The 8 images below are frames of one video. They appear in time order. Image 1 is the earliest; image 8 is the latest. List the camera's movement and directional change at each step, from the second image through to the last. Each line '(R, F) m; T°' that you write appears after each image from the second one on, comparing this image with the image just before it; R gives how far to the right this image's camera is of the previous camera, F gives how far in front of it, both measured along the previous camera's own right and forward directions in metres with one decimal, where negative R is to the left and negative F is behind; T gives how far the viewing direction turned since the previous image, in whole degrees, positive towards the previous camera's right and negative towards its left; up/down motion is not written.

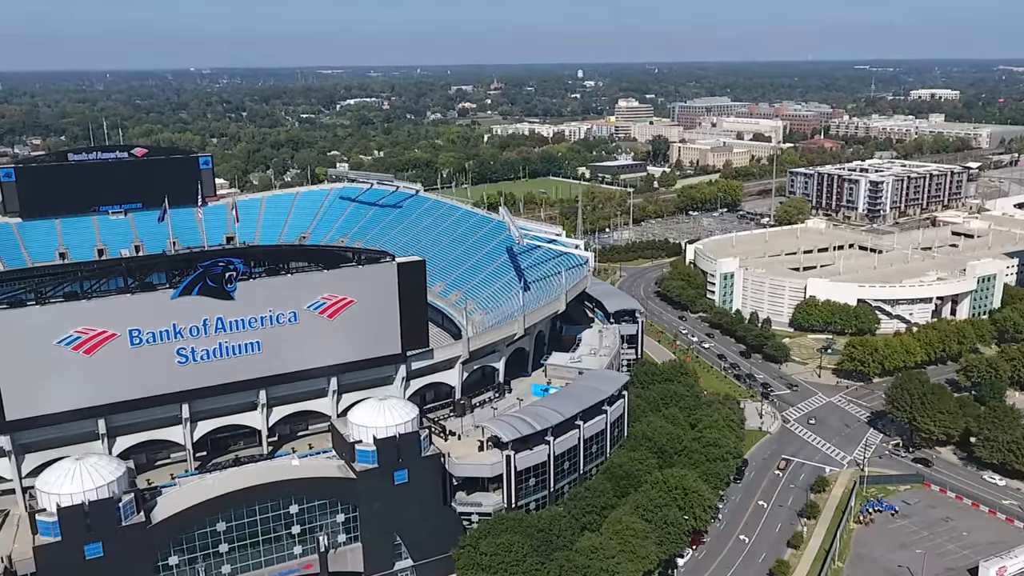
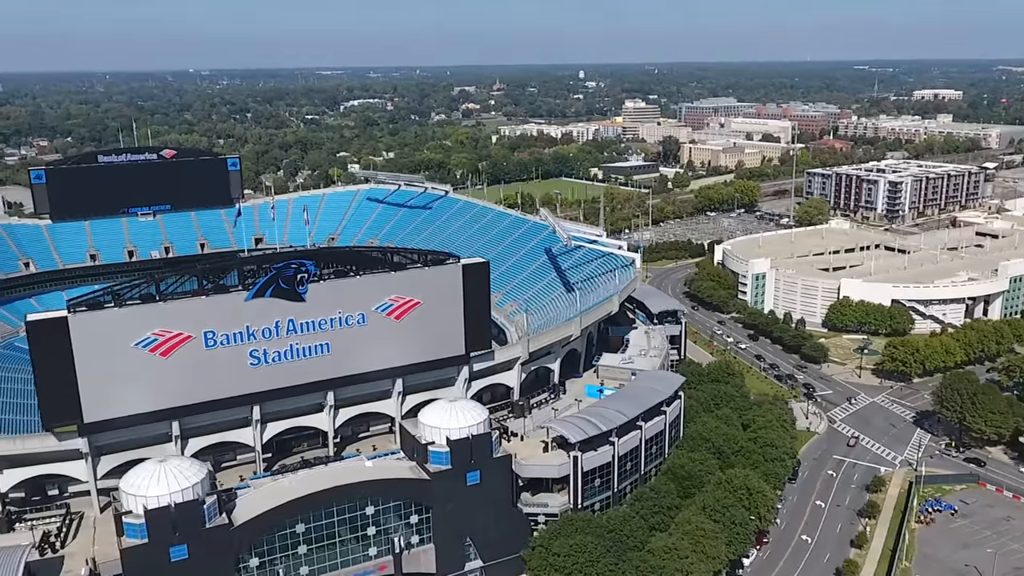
(-3.2, -0.1) m; 0°
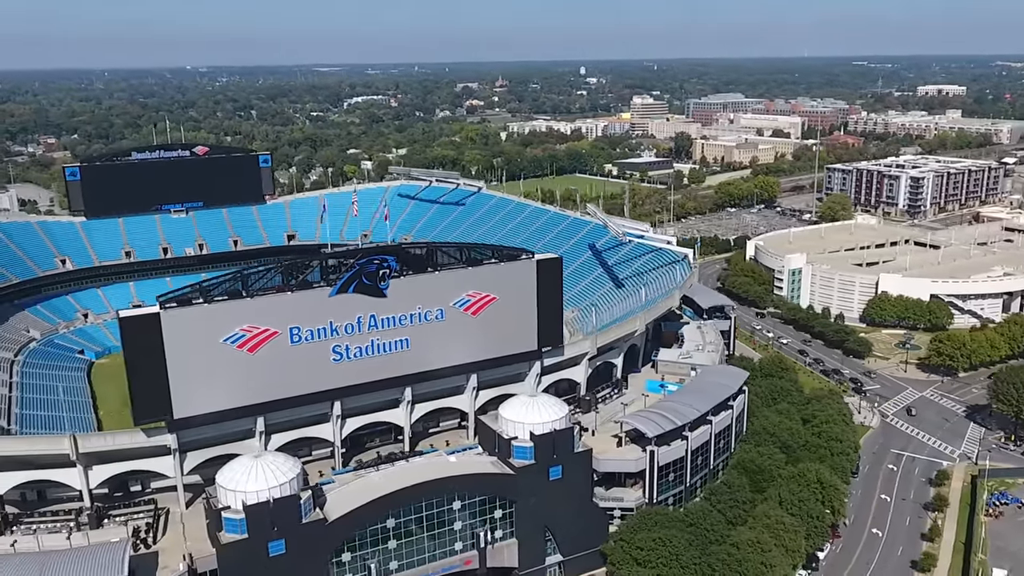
(-3.7, -0.1) m; 0°
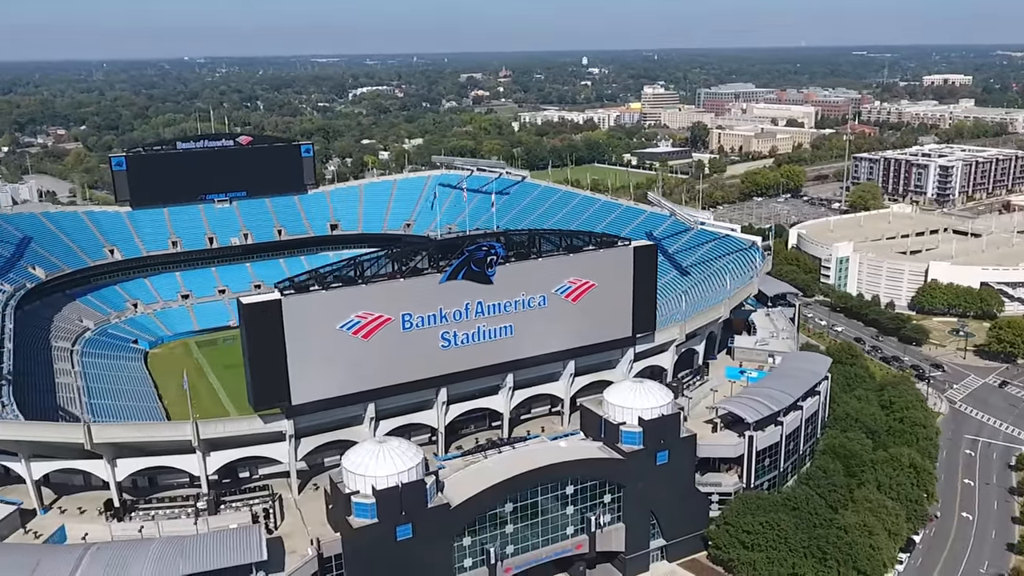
(-4.9, -0.2) m; 0°
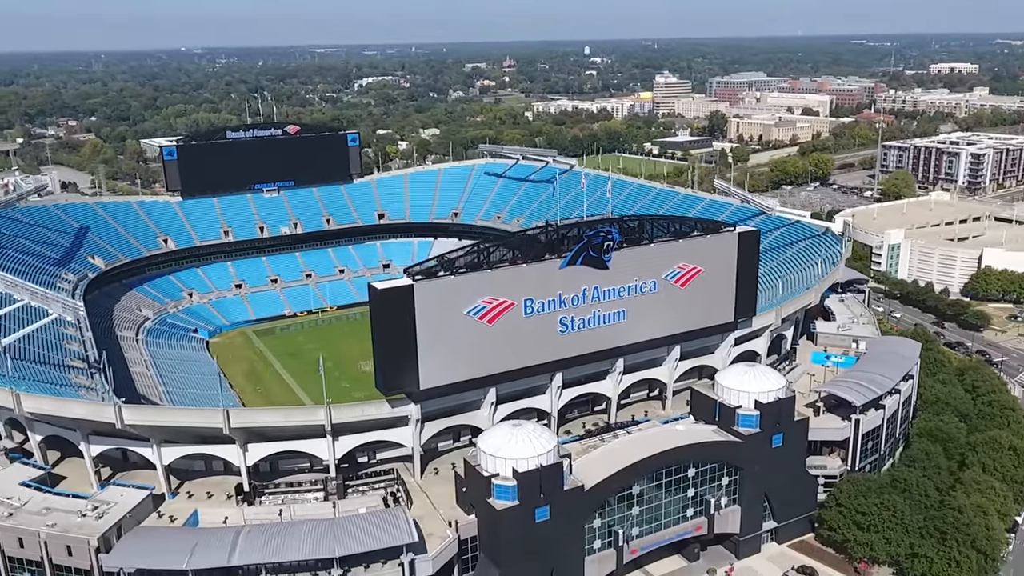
(-5.3, -0.3) m; 0°
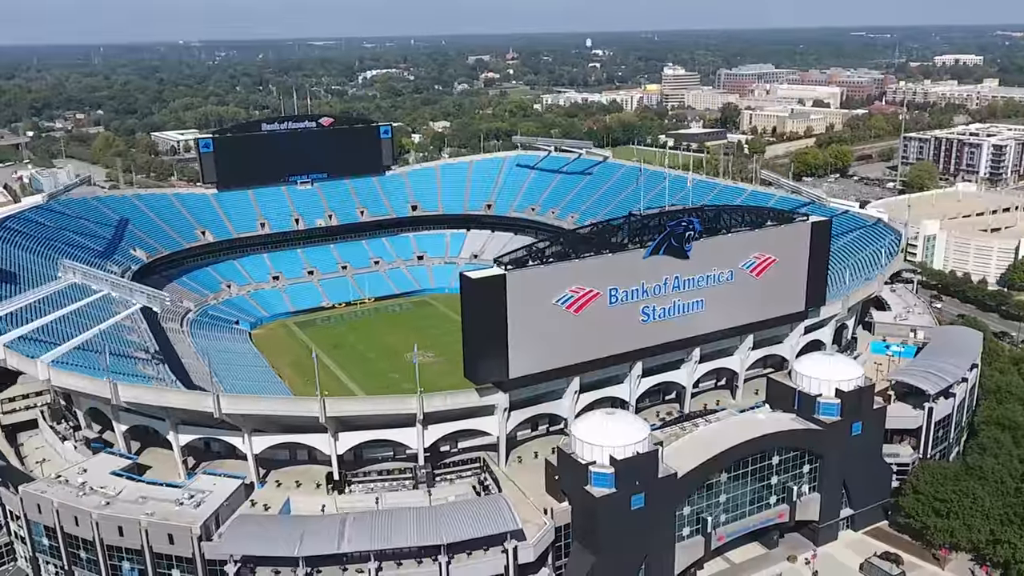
(-3.7, -0.2) m; 0°
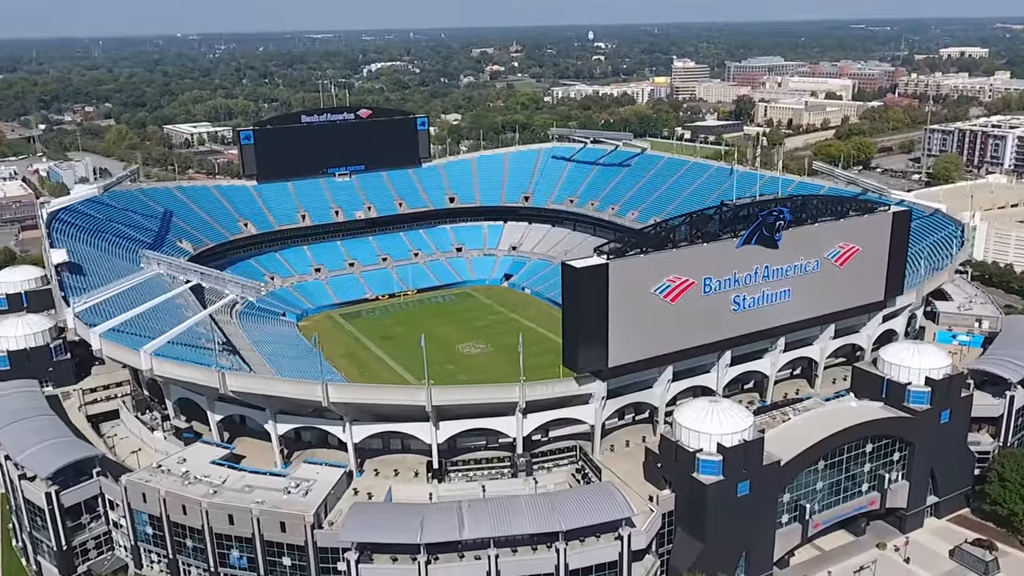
(-4.2, -0.2) m; 0°
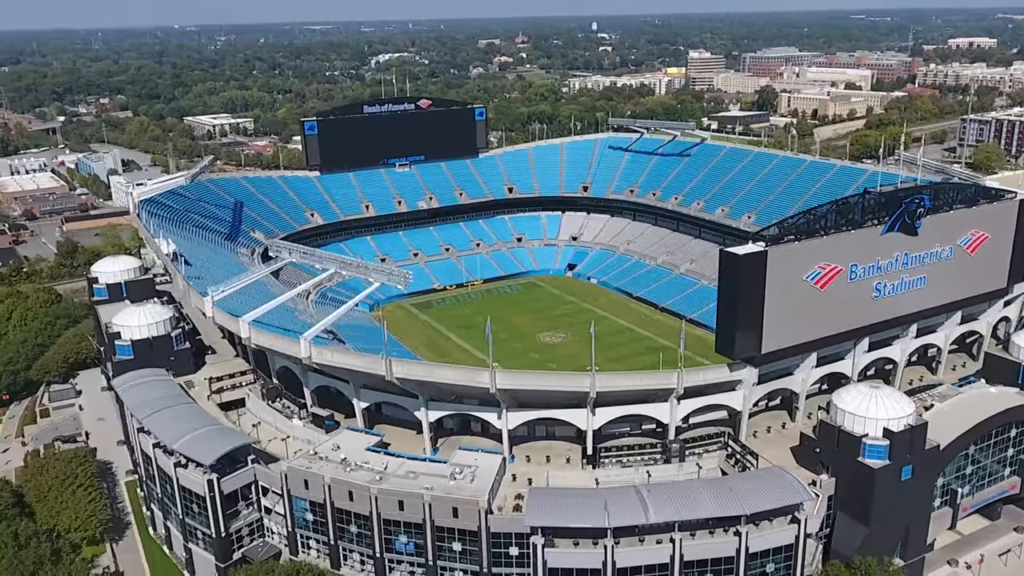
(-6.6, -0.2) m; 0°
